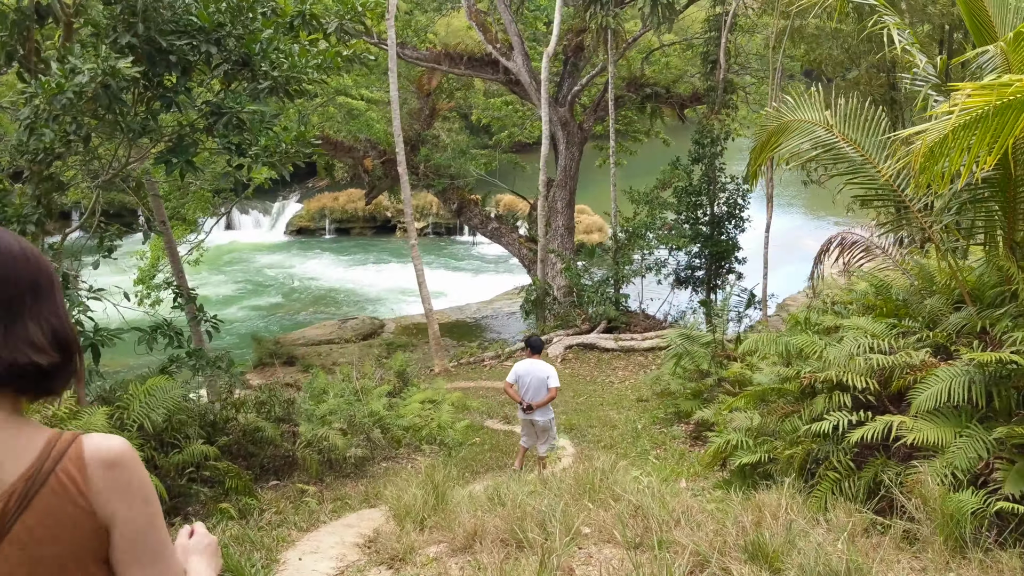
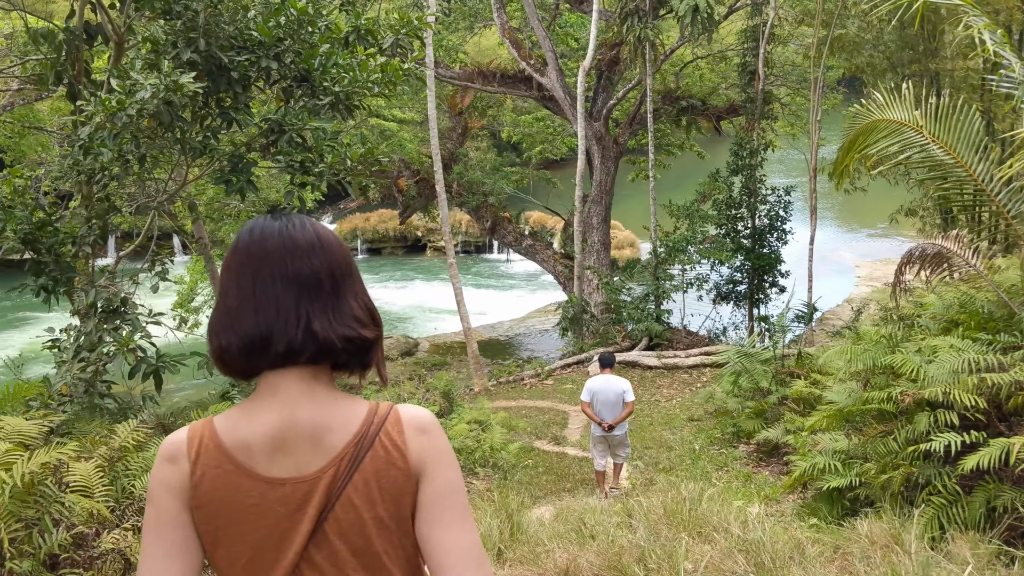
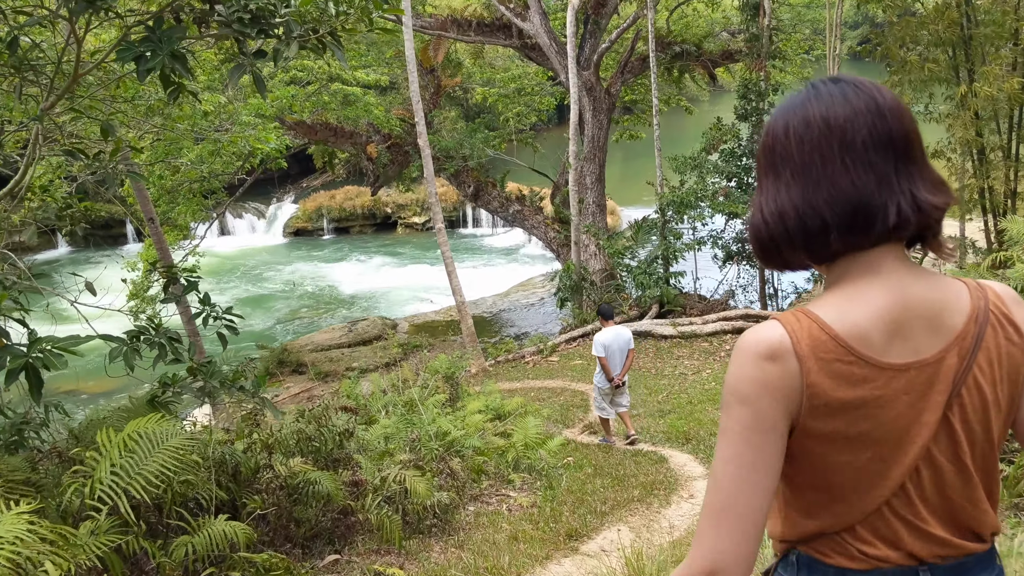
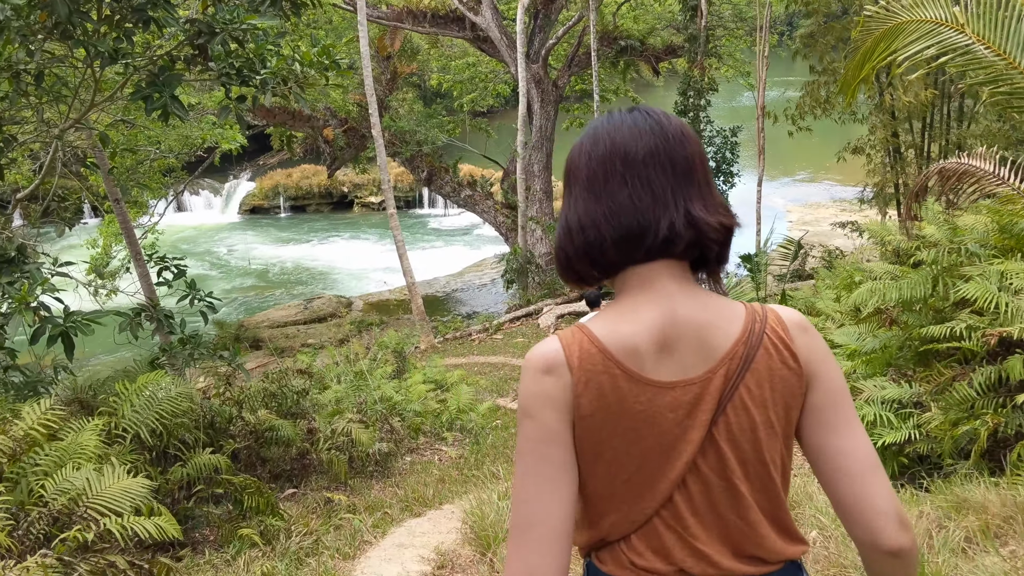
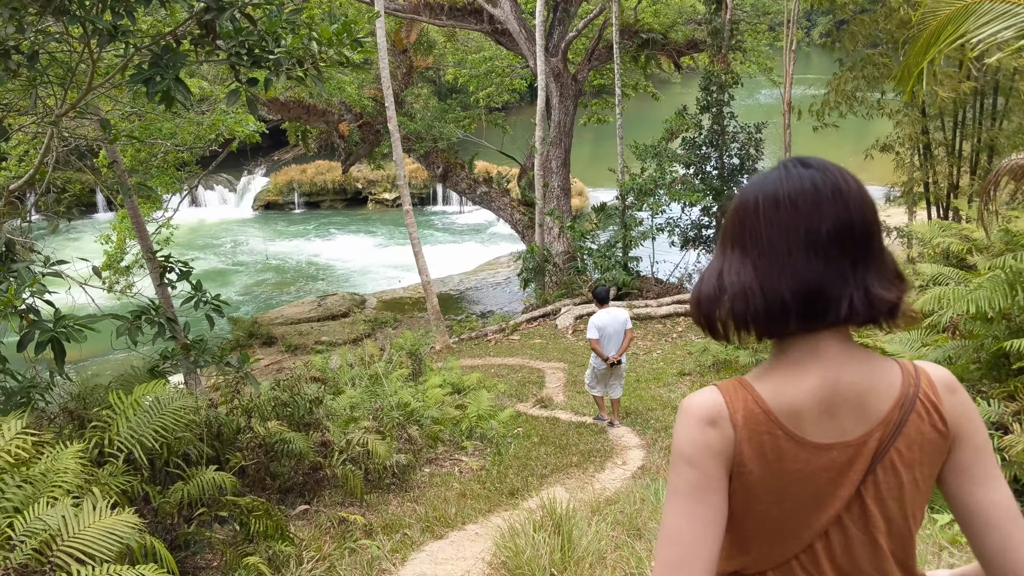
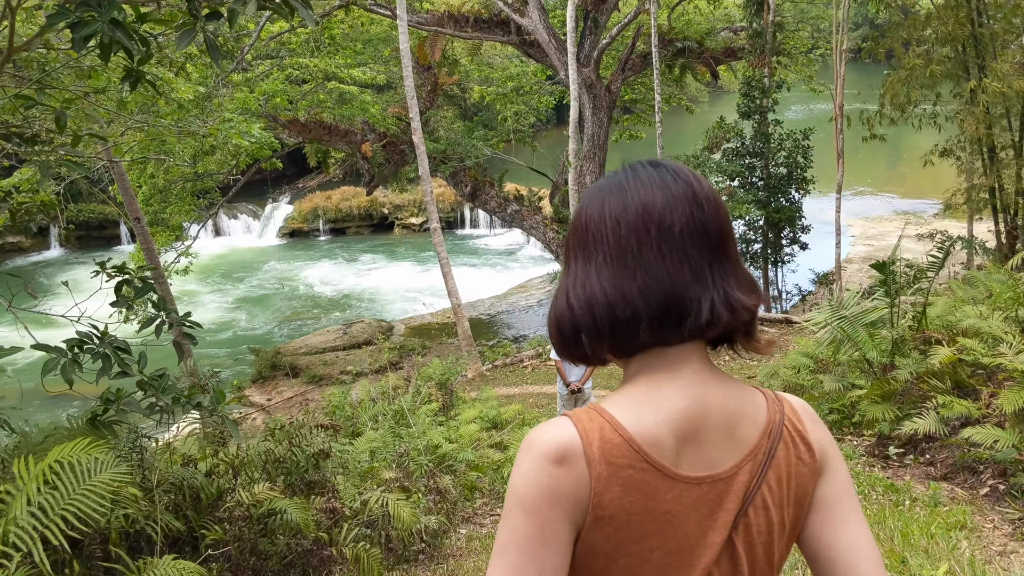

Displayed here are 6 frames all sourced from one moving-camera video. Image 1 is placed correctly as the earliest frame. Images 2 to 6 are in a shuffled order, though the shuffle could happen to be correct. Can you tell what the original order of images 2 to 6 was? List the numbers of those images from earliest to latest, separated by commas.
2, 4, 5, 3, 6
